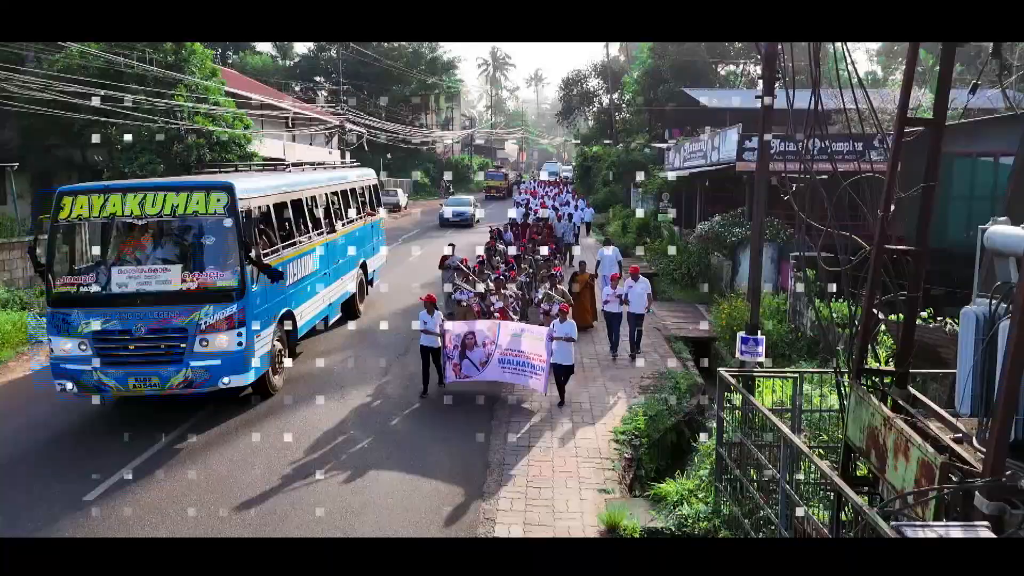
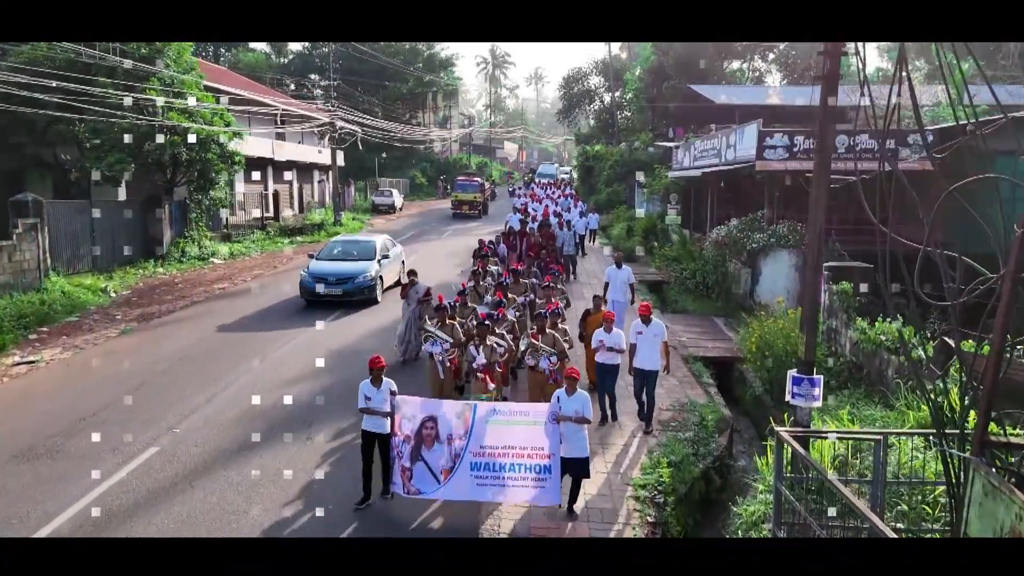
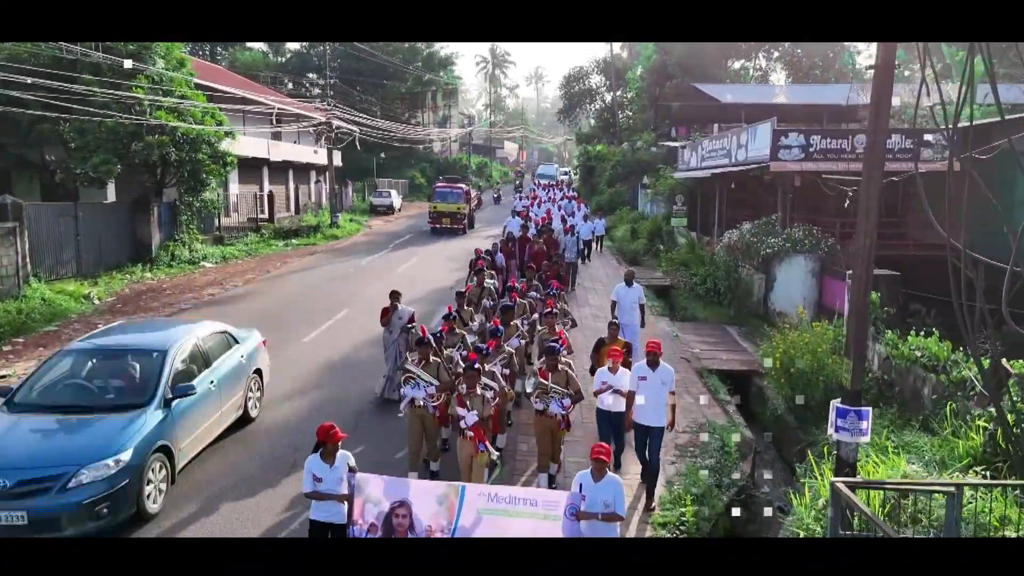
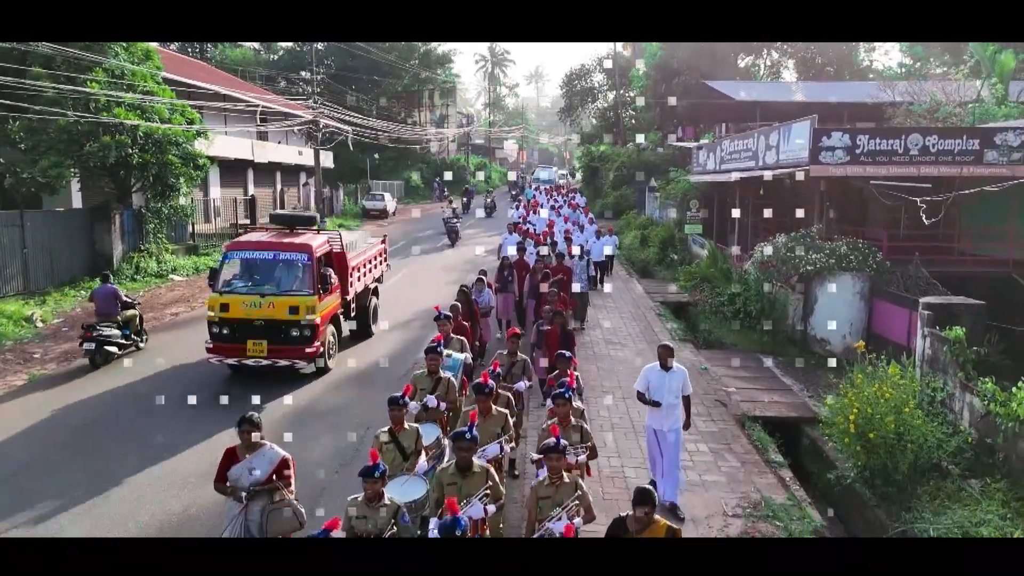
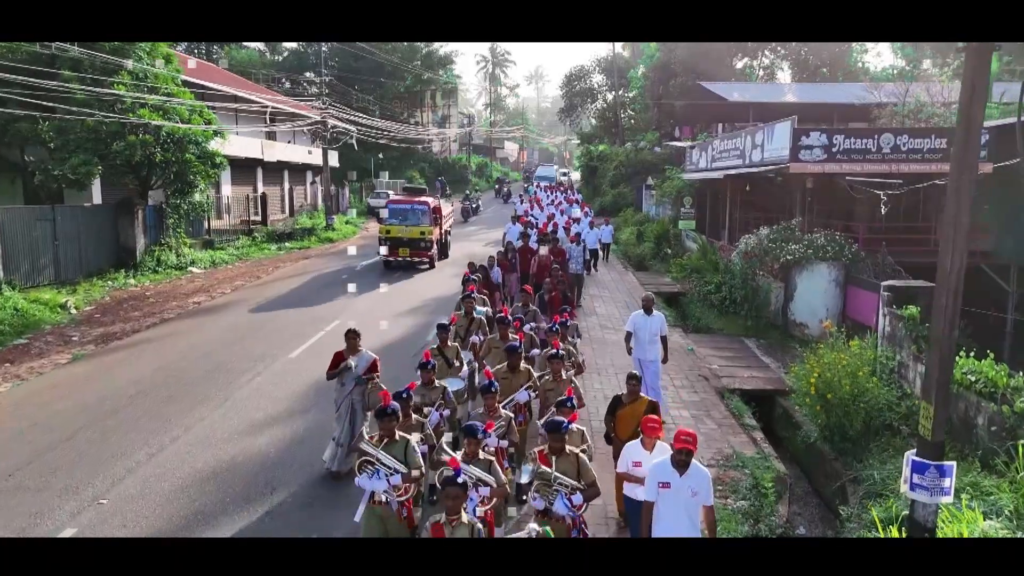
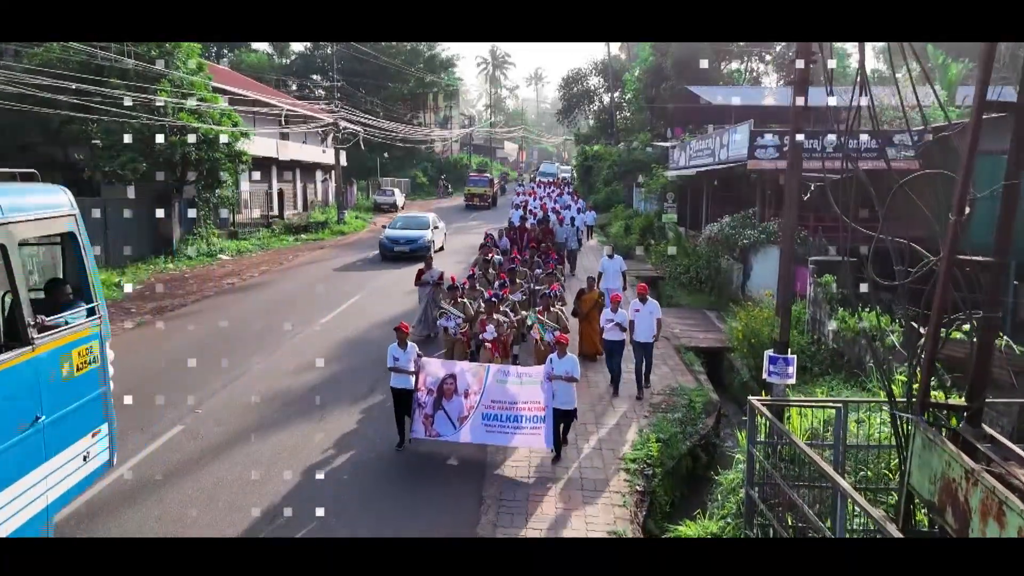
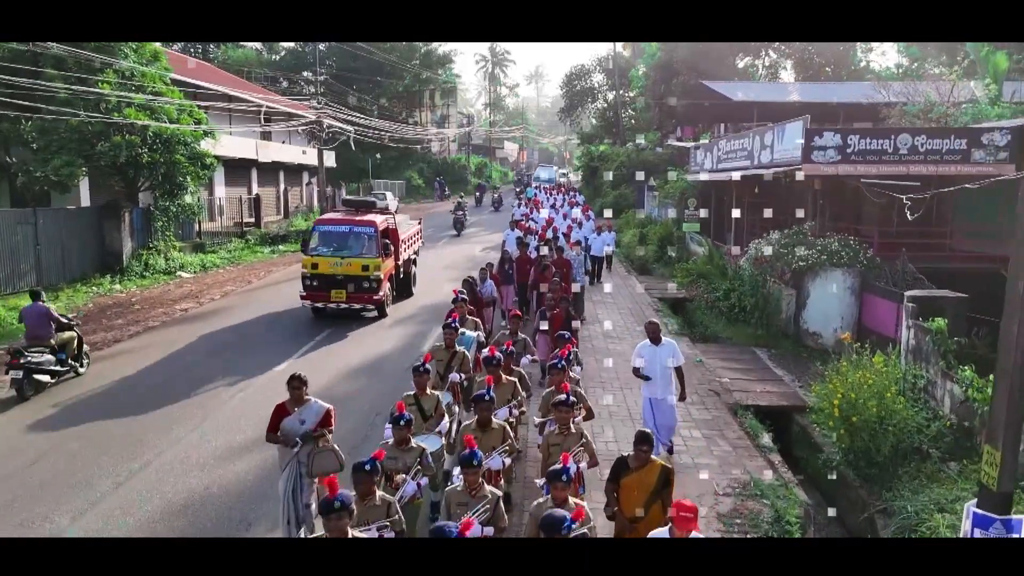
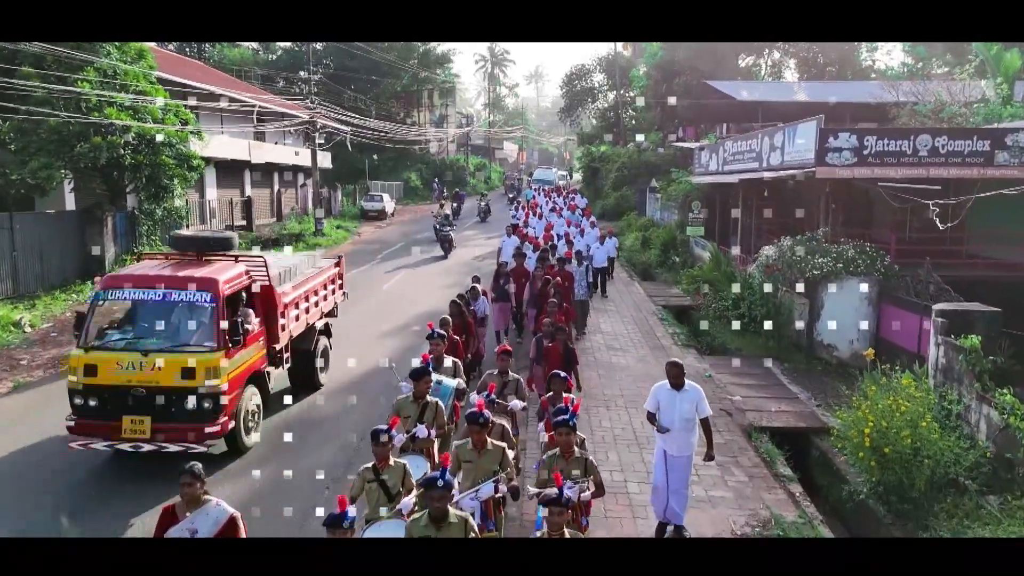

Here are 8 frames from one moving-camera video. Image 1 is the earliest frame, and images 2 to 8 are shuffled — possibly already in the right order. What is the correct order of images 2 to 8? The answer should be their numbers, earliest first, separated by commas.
6, 2, 3, 5, 7, 4, 8
